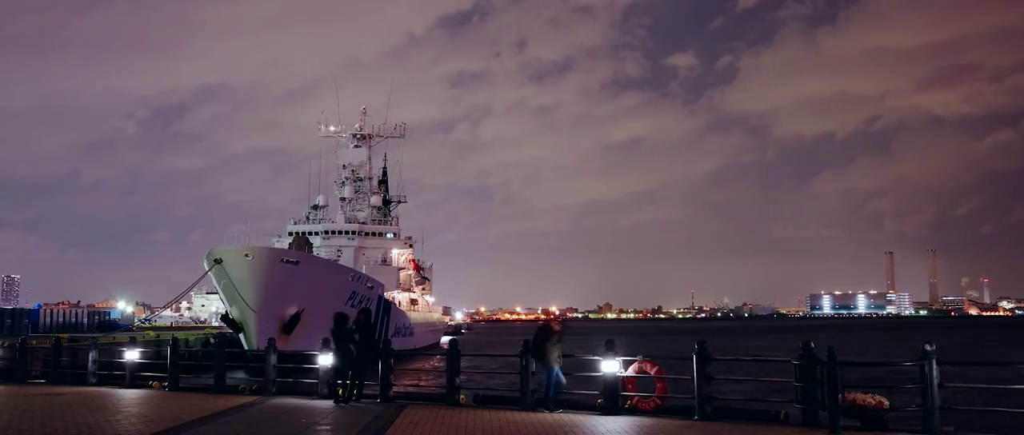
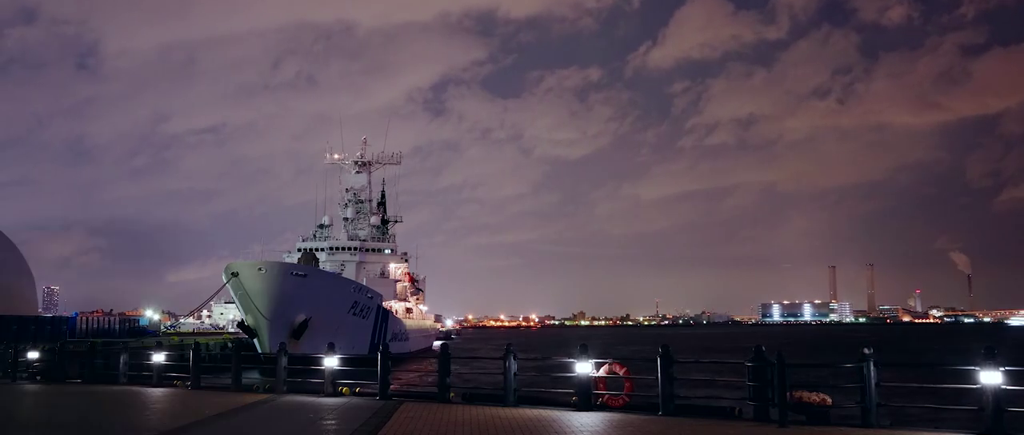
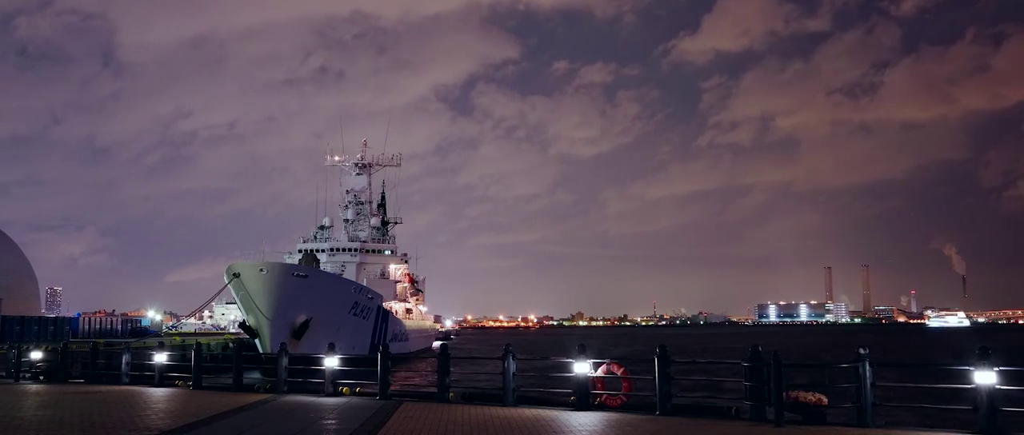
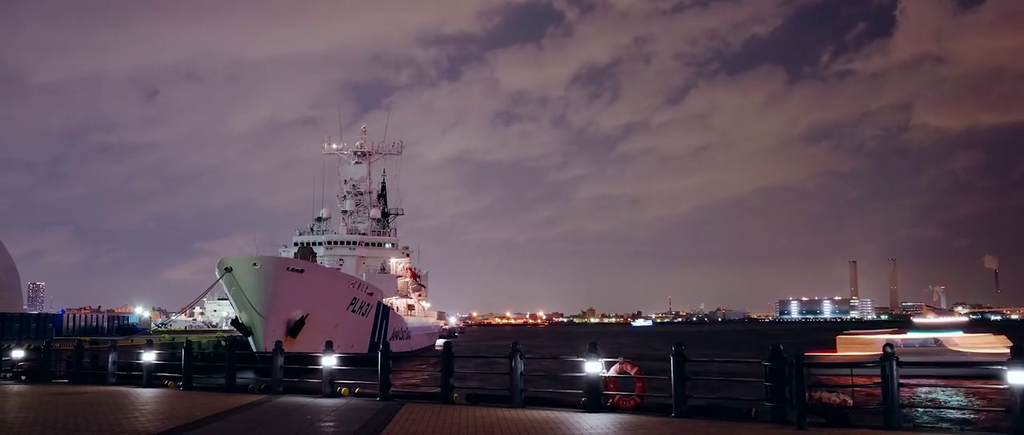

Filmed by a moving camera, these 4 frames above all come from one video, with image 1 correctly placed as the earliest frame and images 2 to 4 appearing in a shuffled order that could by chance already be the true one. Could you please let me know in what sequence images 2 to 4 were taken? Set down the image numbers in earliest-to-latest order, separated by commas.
4, 2, 3
